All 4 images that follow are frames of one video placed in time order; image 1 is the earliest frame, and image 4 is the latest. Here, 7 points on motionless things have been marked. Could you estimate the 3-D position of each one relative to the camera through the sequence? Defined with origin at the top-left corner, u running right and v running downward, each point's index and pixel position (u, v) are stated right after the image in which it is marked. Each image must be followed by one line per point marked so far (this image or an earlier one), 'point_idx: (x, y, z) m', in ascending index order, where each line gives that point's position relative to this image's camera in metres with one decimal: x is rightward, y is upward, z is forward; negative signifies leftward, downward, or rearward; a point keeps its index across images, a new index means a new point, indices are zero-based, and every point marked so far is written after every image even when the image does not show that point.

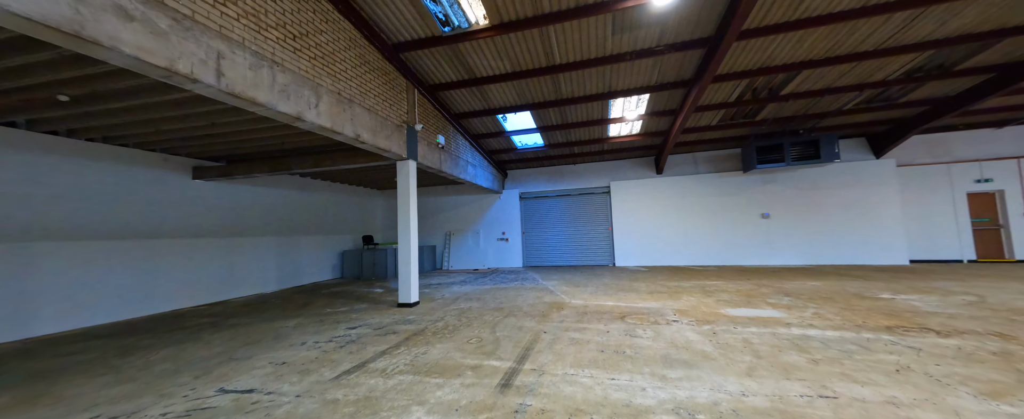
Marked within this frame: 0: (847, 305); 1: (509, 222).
0: (+3.6, -1.0, +3.3) m
1: (-0.1, -0.4, +9.3) m
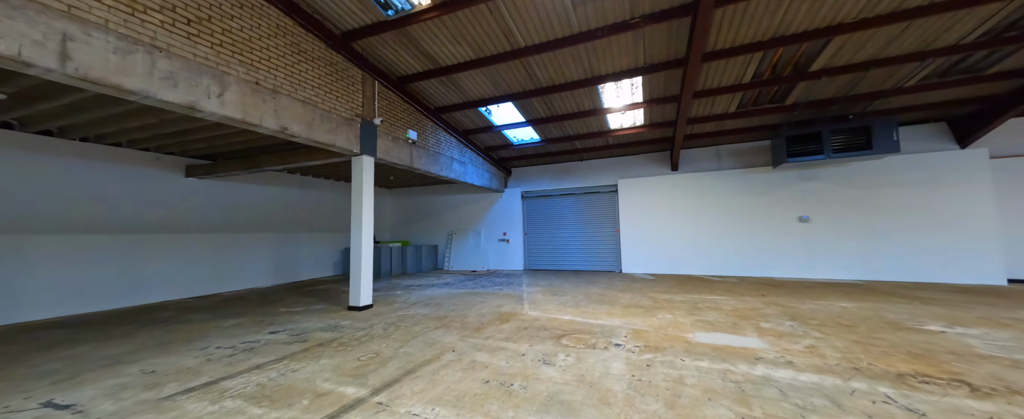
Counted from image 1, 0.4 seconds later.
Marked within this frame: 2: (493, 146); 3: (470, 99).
0: (+2.9, -1.1, +2.5) m
1: (0.0, -0.4, +8.9) m
2: (-0.5, +1.6, +7.7) m
3: (-0.7, +2.0, +5.5) m
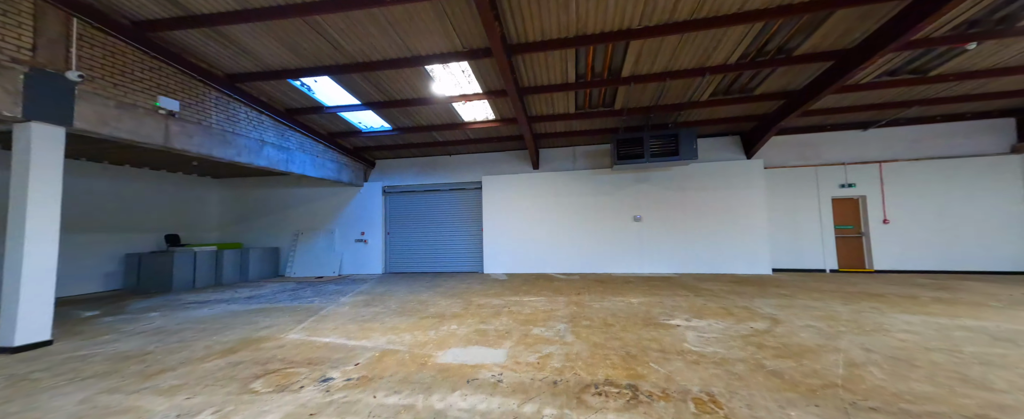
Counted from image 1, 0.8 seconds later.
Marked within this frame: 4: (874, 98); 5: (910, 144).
0: (+0.8, -1.1, +2.5) m
1: (-3.7, -0.3, +7.9) m
2: (-3.8, +1.7, +6.6) m
3: (-3.5, +2.0, +4.4) m
4: (+6.2, +1.9, +5.2) m
5: (+8.0, +1.3, +6.1) m
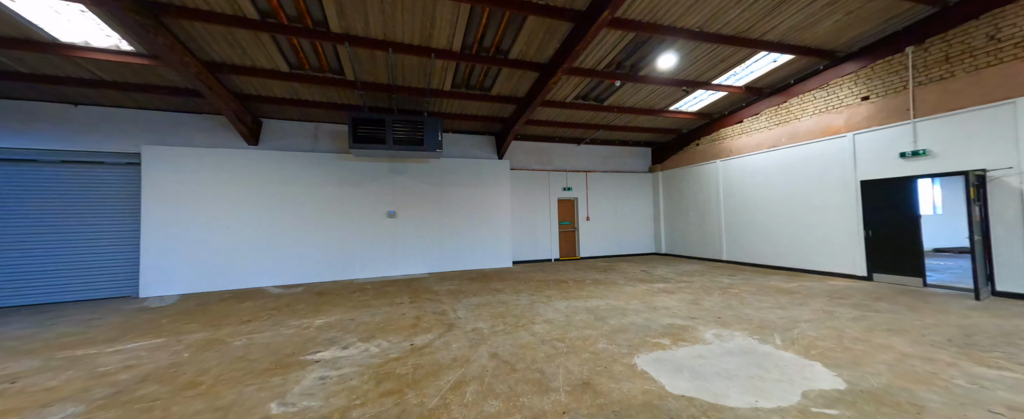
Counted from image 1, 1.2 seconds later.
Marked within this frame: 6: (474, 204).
0: (-1.9, -1.0, +1.4) m
1: (-8.5, 0.0, +3.6) m
2: (-7.8, +1.9, +2.4) m
3: (-6.4, +2.2, +0.7) m
4: (+1.4, +2.0, +6.6) m
5: (+2.4, +1.3, +8.3) m
6: (-0.9, +0.1, +6.8) m
